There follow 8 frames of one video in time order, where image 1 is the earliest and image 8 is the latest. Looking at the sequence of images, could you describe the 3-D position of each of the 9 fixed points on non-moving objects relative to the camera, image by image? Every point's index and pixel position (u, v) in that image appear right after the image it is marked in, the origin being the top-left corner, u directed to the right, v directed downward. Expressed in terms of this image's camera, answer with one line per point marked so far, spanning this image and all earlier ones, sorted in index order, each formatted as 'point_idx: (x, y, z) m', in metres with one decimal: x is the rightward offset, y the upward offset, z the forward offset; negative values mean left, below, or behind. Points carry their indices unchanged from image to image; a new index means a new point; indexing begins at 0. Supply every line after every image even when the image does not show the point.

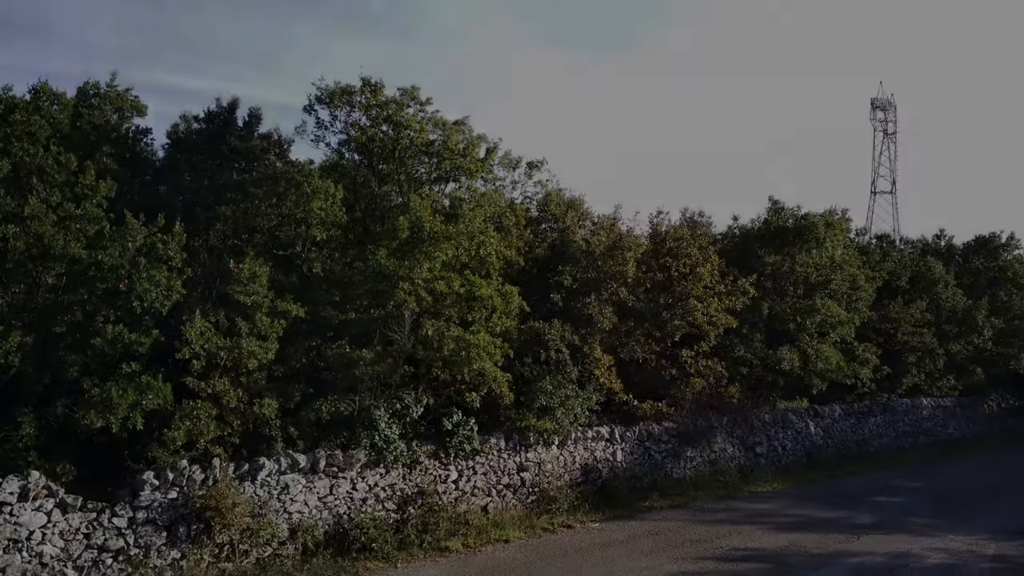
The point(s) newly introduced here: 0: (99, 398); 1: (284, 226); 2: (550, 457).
0: (-4.1, -1.1, +12.3) m
1: (-3.0, +0.8, +16.3) m
2: (+0.5, -2.4, +17.4) m
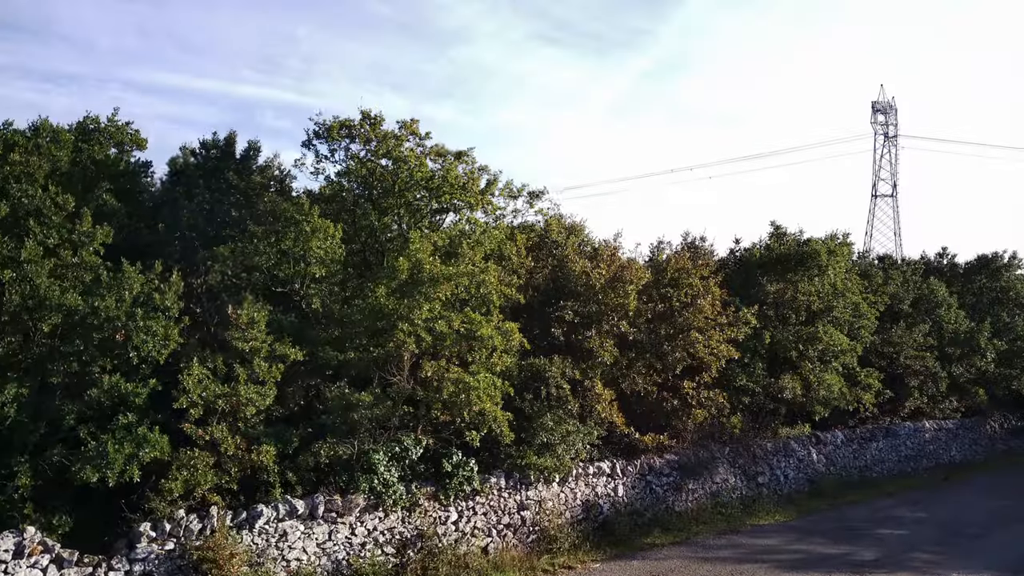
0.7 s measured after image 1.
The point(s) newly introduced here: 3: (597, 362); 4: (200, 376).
0: (-4.1, -1.6, +12.2) m
1: (-3.0, +0.3, +16.2) m
2: (+0.5, -2.9, +17.3) m
3: (+1.3, -1.1, +18.5) m
4: (-3.4, -0.9, +13.4) m
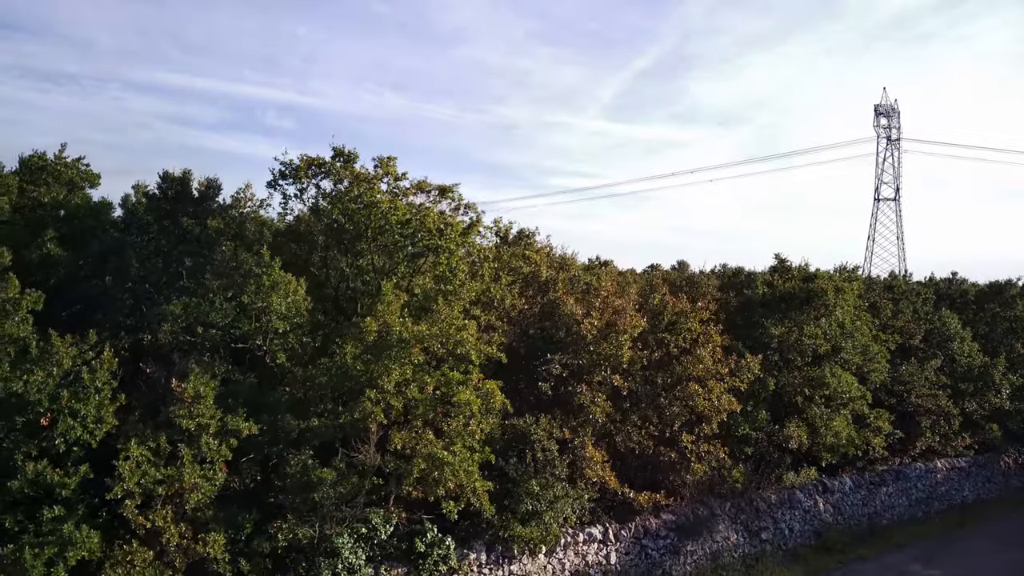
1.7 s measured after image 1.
0: (-4.3, -2.3, +10.8) m
1: (-3.2, -0.4, +14.8) m
2: (+0.3, -3.6, +15.9) m
3: (+1.1, -1.8, +17.1) m
4: (-3.6, -1.6, +11.9) m
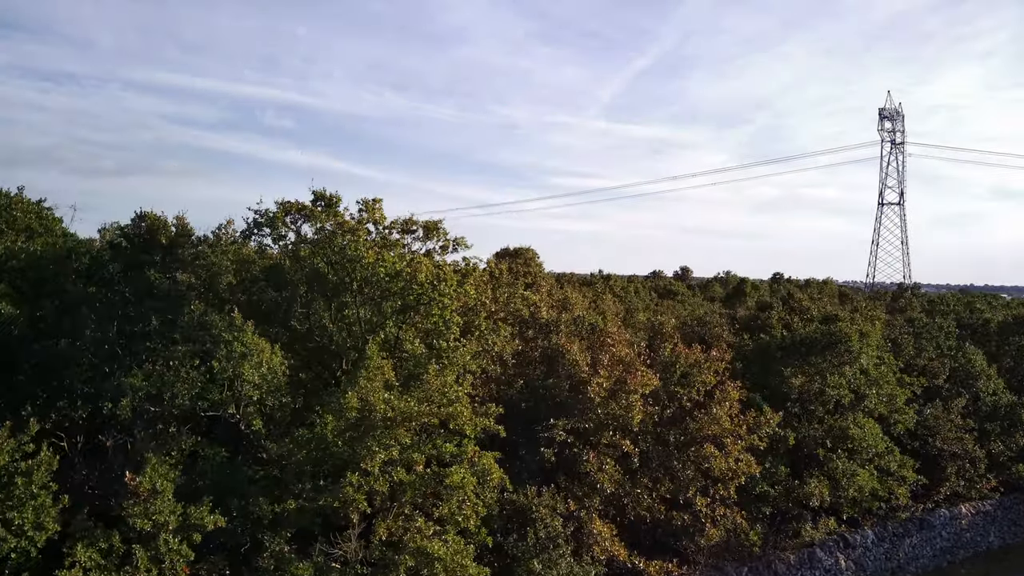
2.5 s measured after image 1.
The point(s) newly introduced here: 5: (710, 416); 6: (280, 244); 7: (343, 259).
0: (-4.4, -3.0, +9.3) m
1: (-3.2, -1.1, +13.3) m
2: (+0.3, -4.3, +14.4) m
3: (+1.0, -2.5, +15.6) m
4: (-3.6, -2.4, +10.5) m
5: (+2.7, -1.7, +16.8) m
6: (-3.1, +0.6, +16.2) m
7: (-2.1, +0.4, +15.3) m
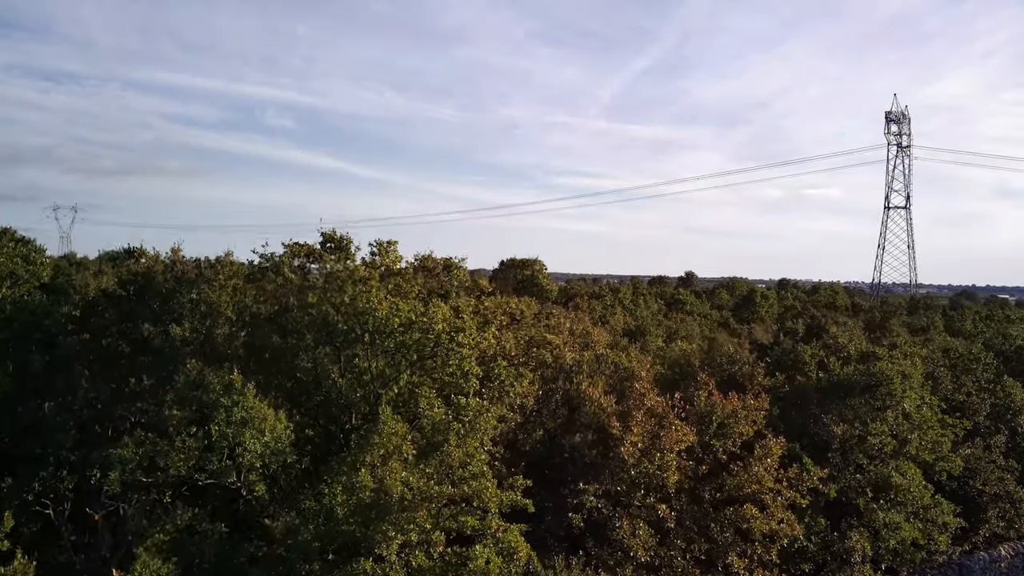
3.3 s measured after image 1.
0: (-4.1, -3.6, +8.0) m
1: (-2.9, -1.7, +12.0) m
2: (+0.6, -4.9, +13.1) m
3: (+1.3, -3.1, +14.4) m
4: (-3.3, -3.0, +9.2) m
5: (+3.0, -2.3, +15.6) m
6: (-2.8, 0.0, +15.0) m
7: (-1.8, -0.2, +14.0) m
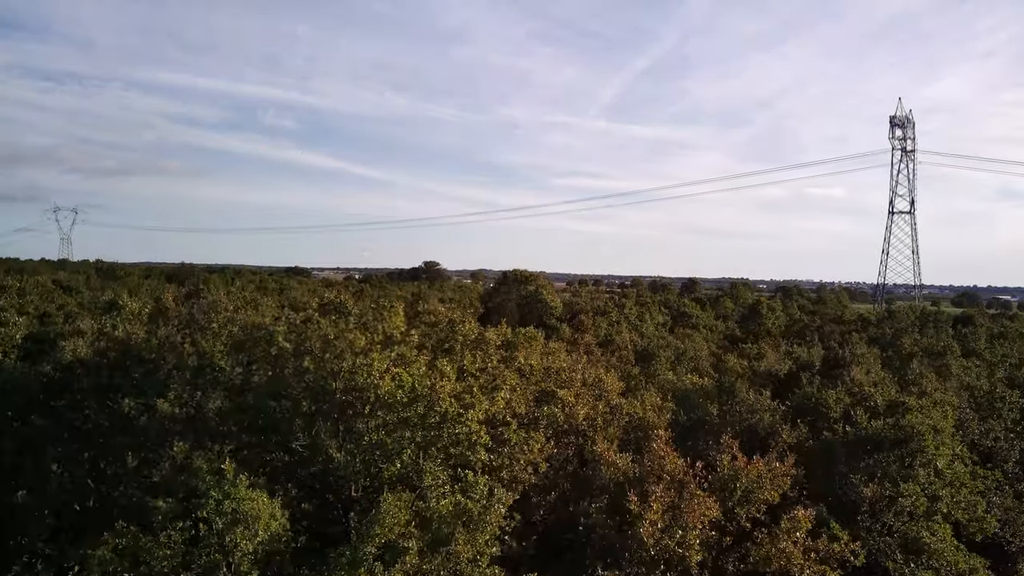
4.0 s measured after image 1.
0: (-3.9, -4.3, +7.0) m
1: (-2.8, -2.4, +11.0) m
2: (+0.7, -5.6, +12.1) m
3: (+1.5, -3.8, +13.4) m
4: (-3.2, -3.7, +8.2) m
5: (+3.1, -3.0, +14.6) m
6: (-2.7, -0.8, +14.0) m
7: (-1.6, -1.0, +13.0) m
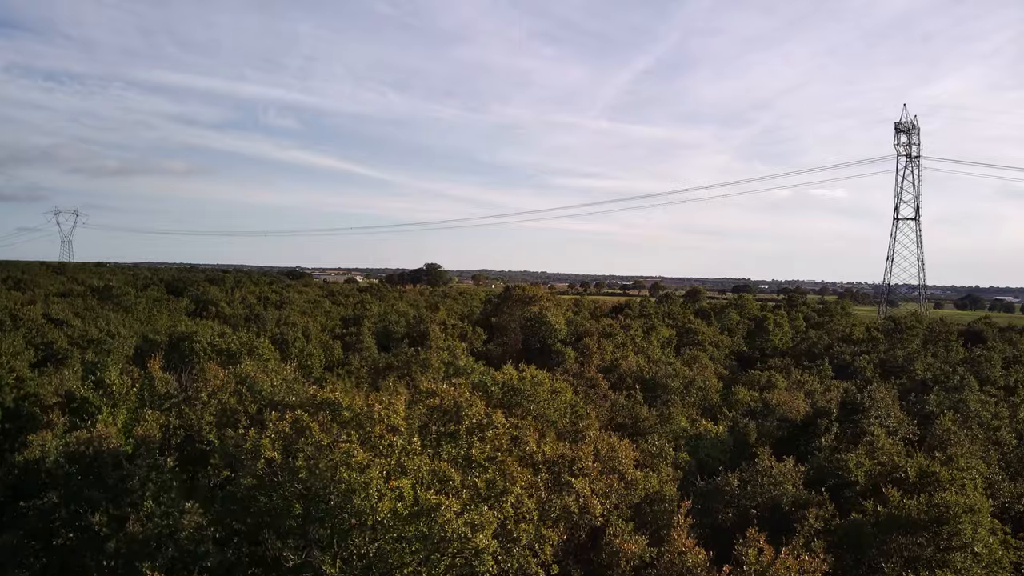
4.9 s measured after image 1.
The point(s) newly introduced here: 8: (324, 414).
0: (-3.8, -5.3, +5.9) m
1: (-2.7, -3.4, +9.9) m
2: (+0.8, -6.5, +11.0) m
3: (+1.6, -4.8, +12.3) m
4: (-3.1, -4.6, +7.1) m
5: (+3.2, -4.0, +13.5) m
6: (-2.6, -1.7, +12.9) m
7: (-1.5, -1.9, +11.9) m
8: (-2.1, -1.4, +13.6) m
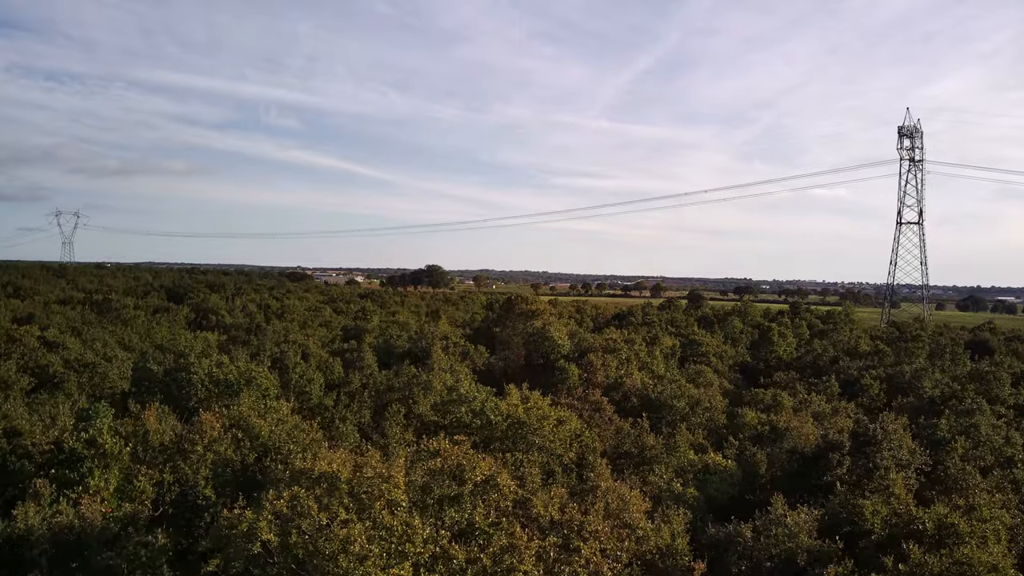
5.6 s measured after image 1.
0: (-3.8, -6.0, +5.3) m
1: (-2.6, -4.0, +9.3) m
2: (+0.9, -7.2, +10.4) m
3: (+1.7, -5.4, +11.7) m
4: (-3.0, -5.3, +6.5) m
5: (+3.3, -4.6, +12.9) m
6: (-2.5, -2.4, +12.3) m
7: (-1.5, -2.6, +11.3) m
8: (-2.0, -2.0, +13.0) m
